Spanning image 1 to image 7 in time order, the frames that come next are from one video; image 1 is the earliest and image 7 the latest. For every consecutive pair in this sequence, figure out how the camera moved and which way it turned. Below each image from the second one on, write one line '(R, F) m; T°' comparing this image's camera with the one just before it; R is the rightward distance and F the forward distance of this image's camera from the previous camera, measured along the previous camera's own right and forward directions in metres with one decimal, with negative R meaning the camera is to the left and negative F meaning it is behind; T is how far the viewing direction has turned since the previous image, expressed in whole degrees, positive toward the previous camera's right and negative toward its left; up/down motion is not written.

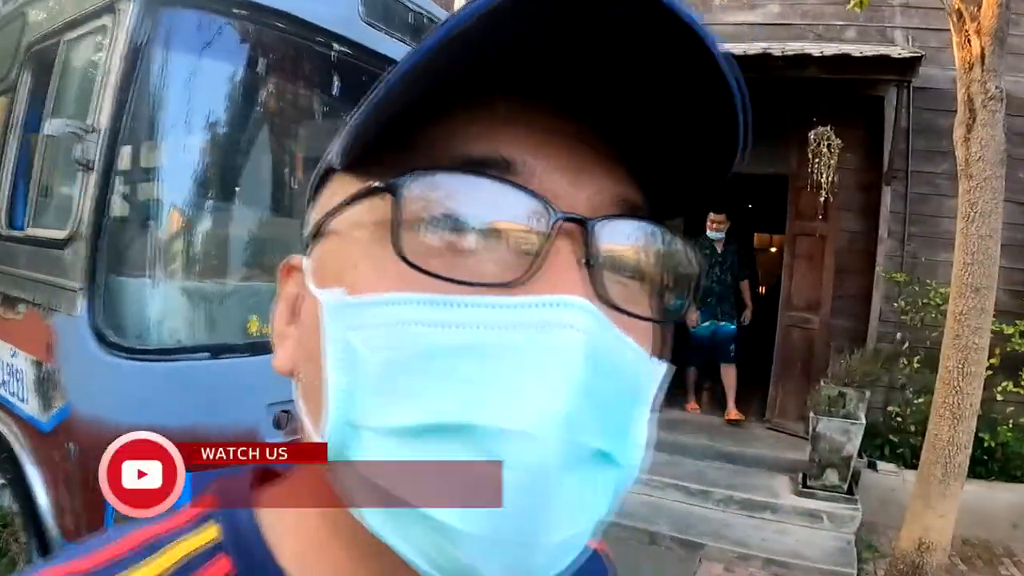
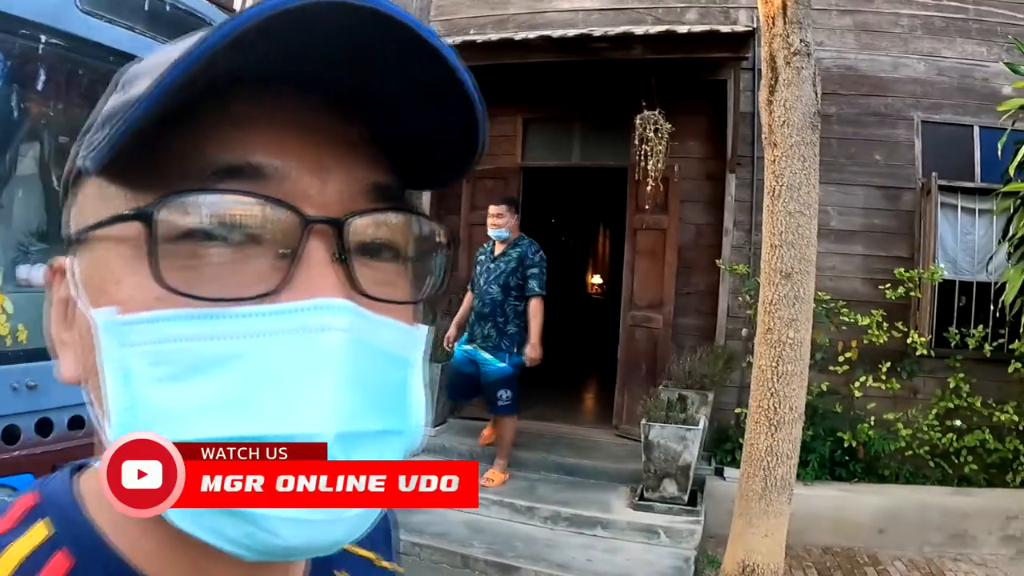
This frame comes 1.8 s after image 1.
(+1.4, +0.4) m; 0°
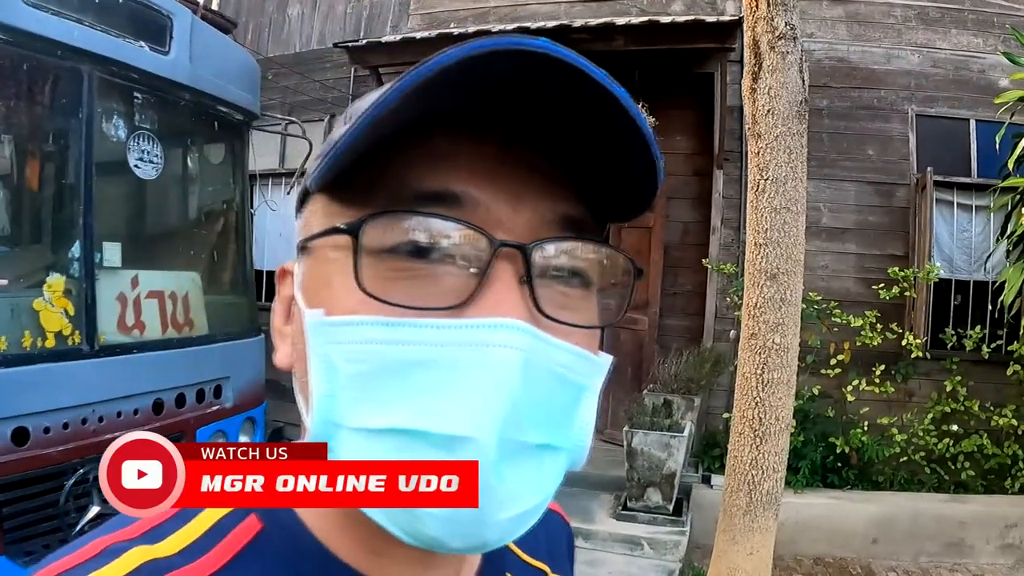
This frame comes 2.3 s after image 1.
(+0.2, +0.2) m; 0°
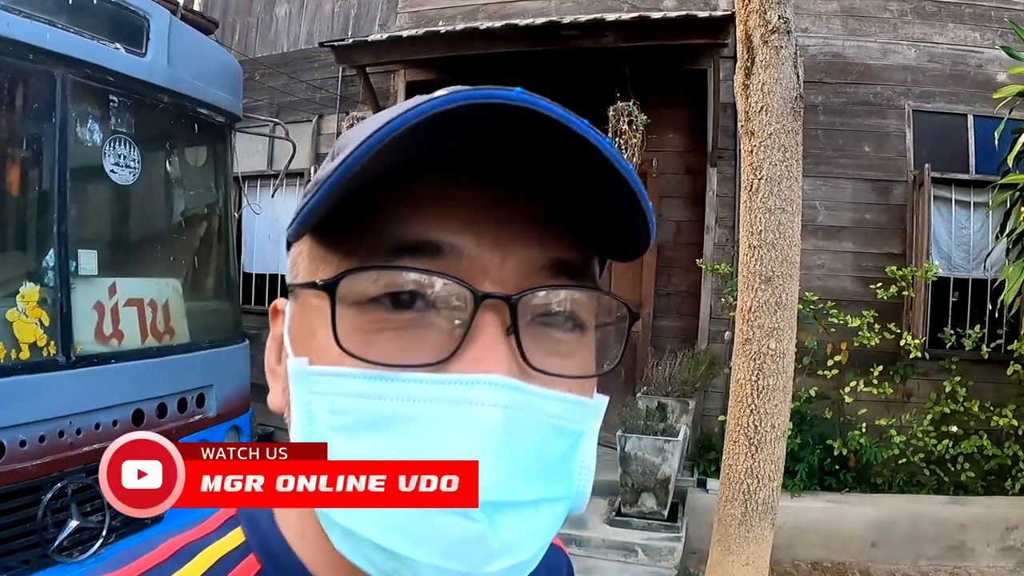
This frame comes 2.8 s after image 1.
(+0.1, +0.1) m; 0°
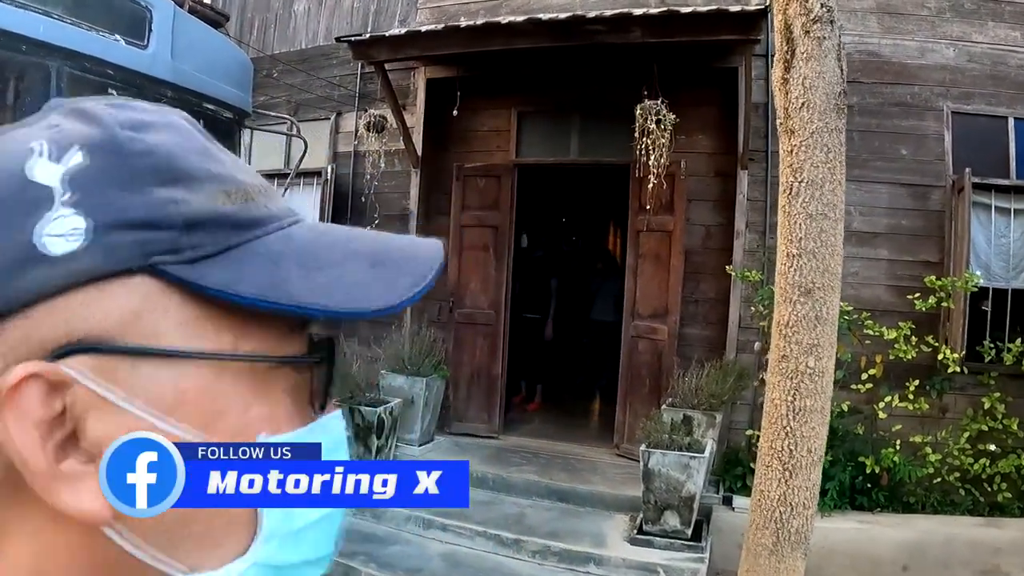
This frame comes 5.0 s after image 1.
(0.0, +0.2) m; -1°
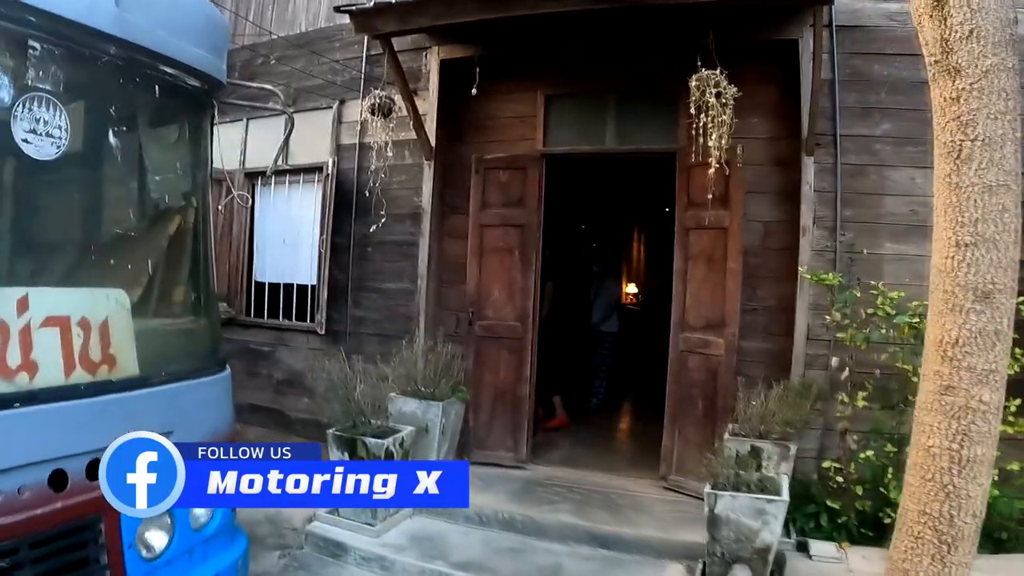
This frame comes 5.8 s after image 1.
(-0.1, +0.7) m; -1°
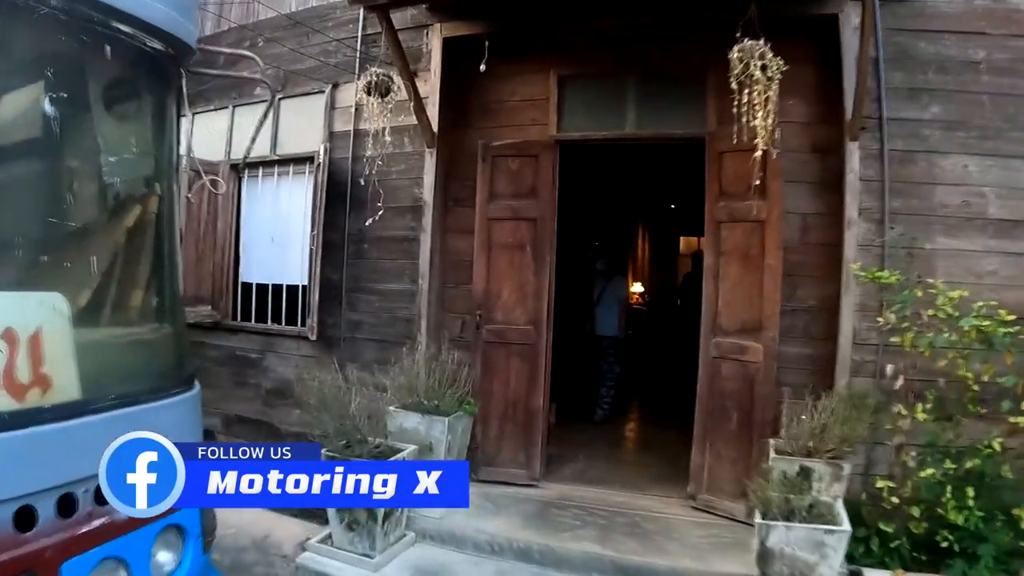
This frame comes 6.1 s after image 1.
(-0.1, +0.4) m; 0°
